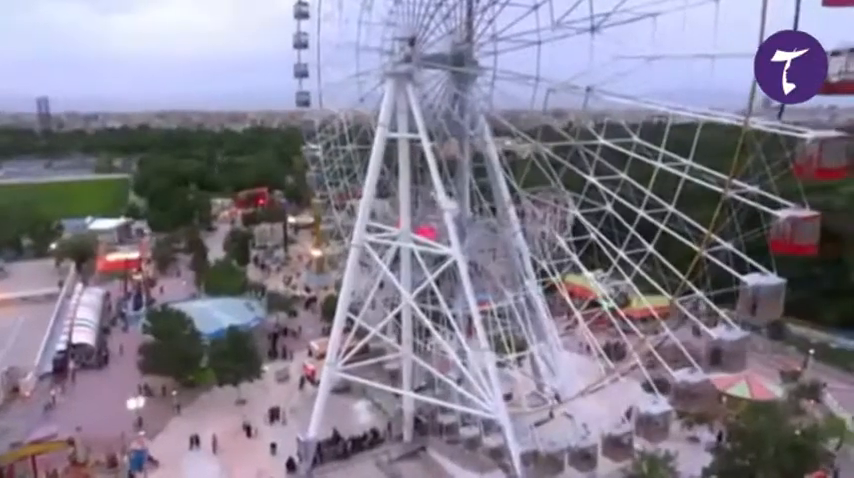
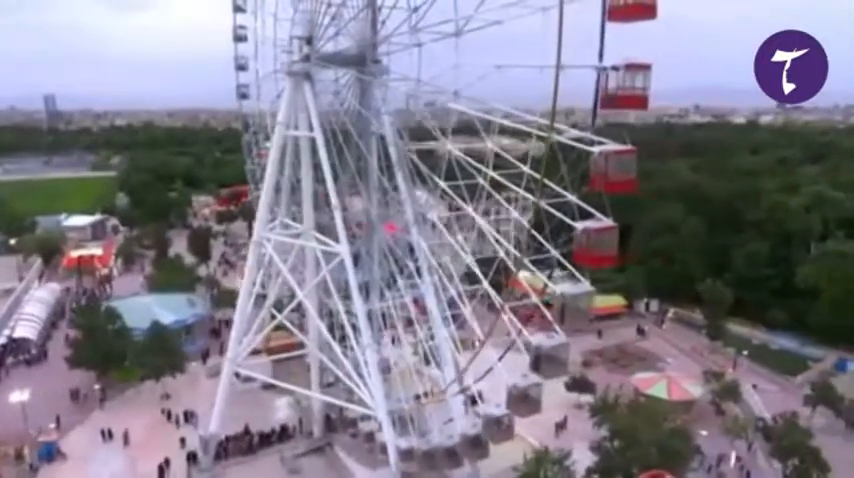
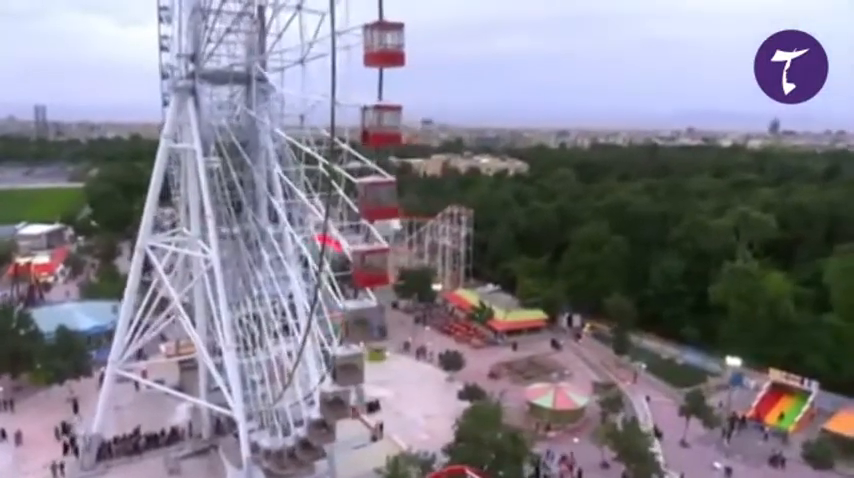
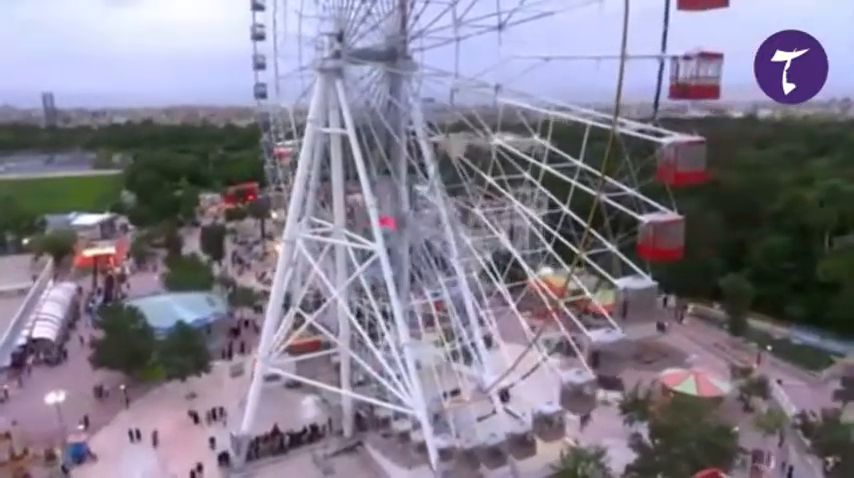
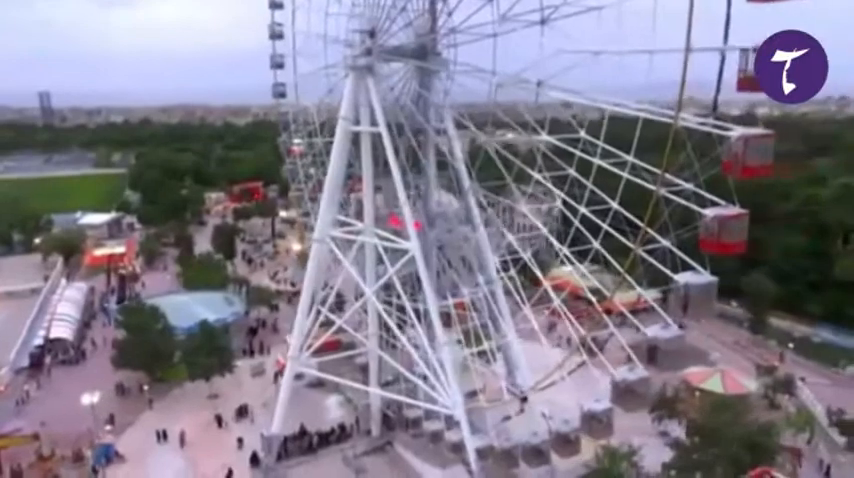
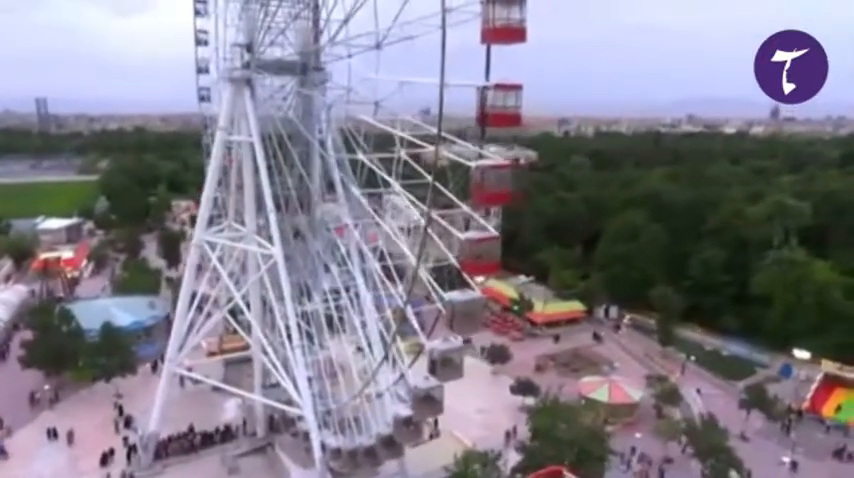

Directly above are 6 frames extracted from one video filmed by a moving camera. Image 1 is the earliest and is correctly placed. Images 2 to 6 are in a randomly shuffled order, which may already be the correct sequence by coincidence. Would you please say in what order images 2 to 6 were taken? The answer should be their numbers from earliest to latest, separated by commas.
5, 4, 2, 6, 3
